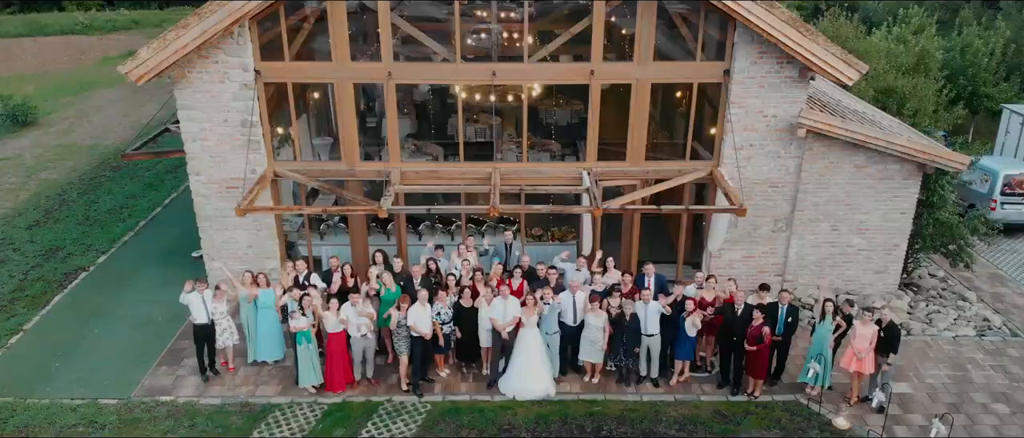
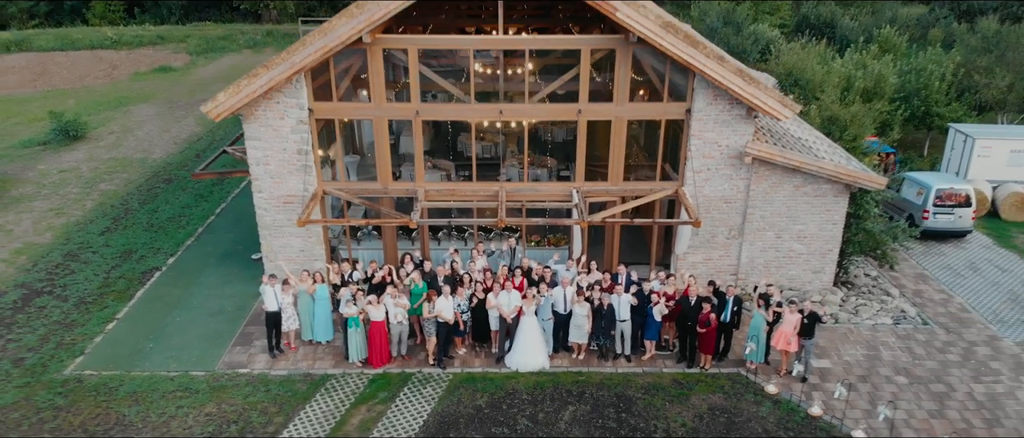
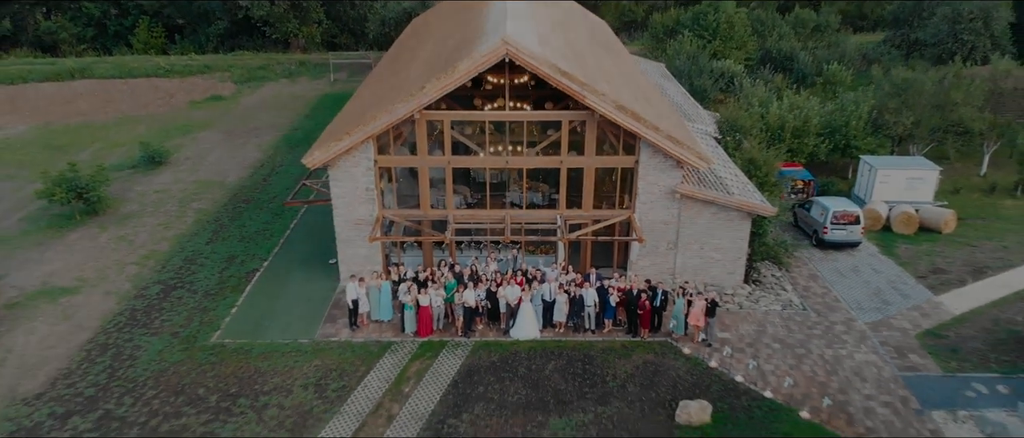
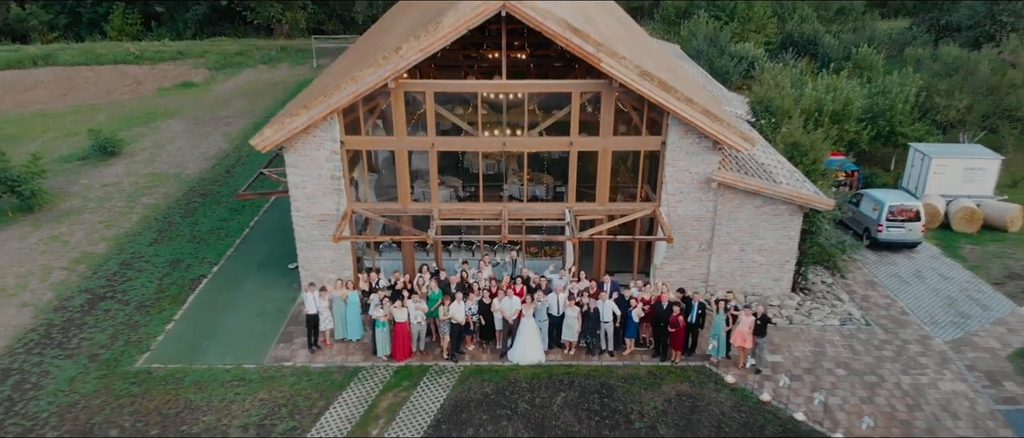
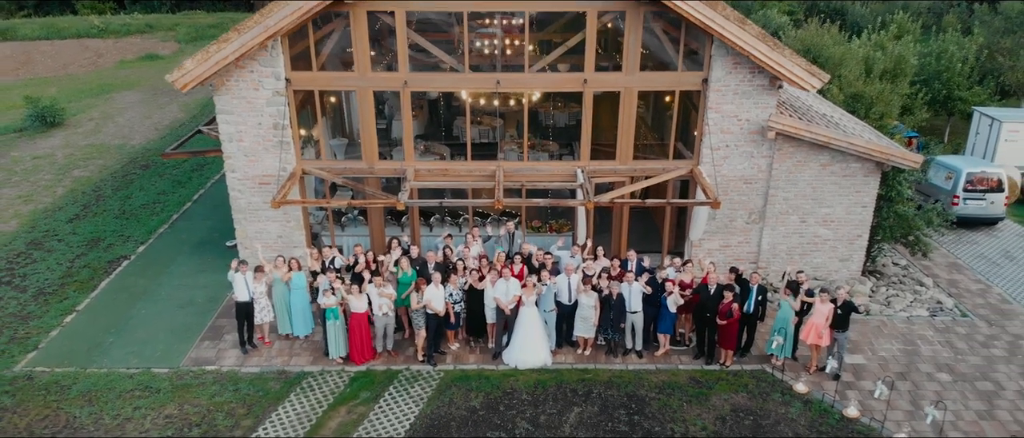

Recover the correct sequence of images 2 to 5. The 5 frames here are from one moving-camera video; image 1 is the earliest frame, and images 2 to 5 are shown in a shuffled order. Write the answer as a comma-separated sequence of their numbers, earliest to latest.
5, 2, 4, 3
